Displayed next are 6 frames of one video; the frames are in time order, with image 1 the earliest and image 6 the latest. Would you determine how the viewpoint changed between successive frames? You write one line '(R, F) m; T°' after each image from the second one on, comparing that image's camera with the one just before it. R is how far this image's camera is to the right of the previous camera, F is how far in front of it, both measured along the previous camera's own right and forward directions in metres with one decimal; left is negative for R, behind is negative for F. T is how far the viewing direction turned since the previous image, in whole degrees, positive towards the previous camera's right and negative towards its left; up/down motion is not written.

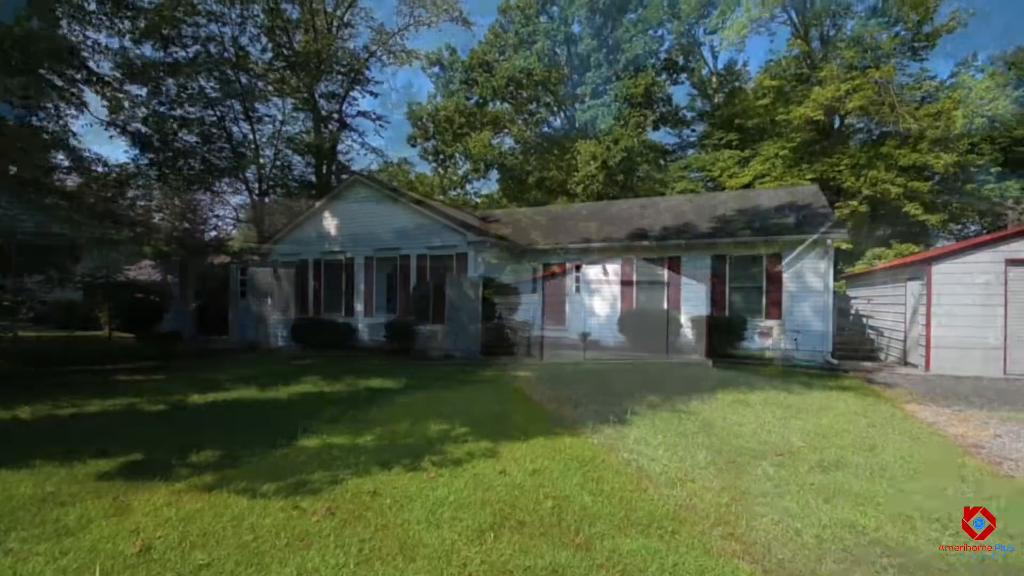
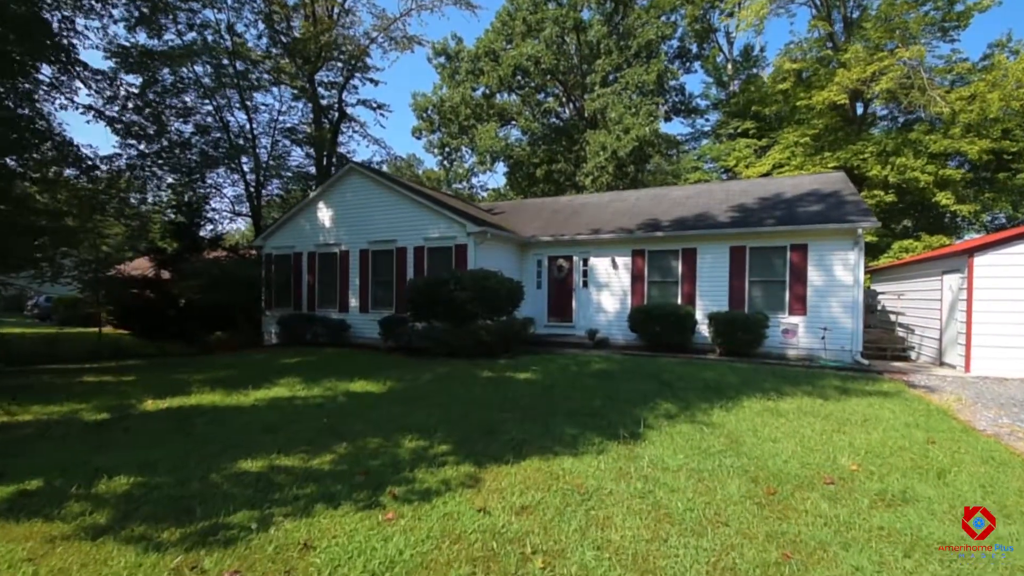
(+0.2, +0.8) m; -1°
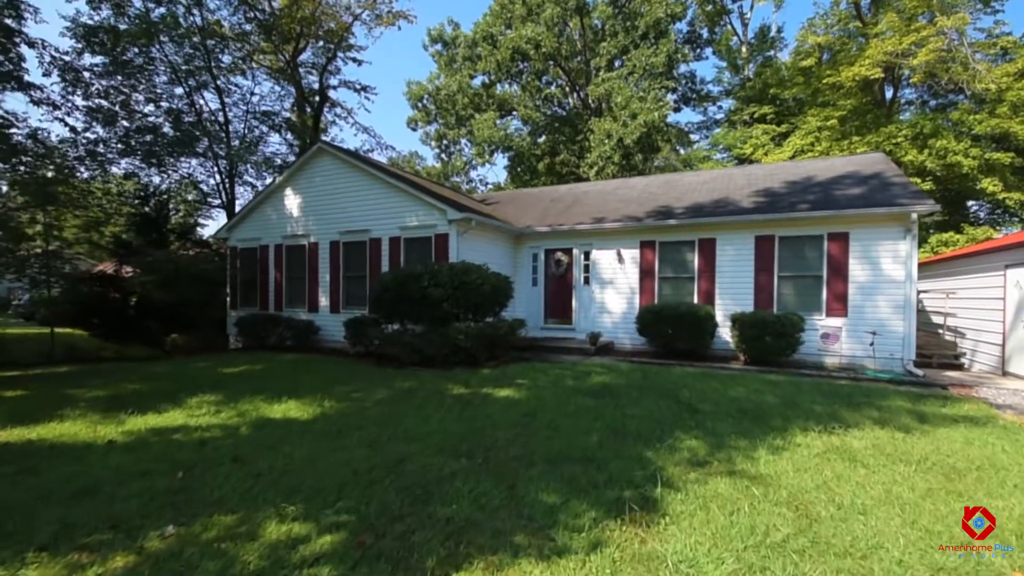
(+0.3, +1.6) m; -1°
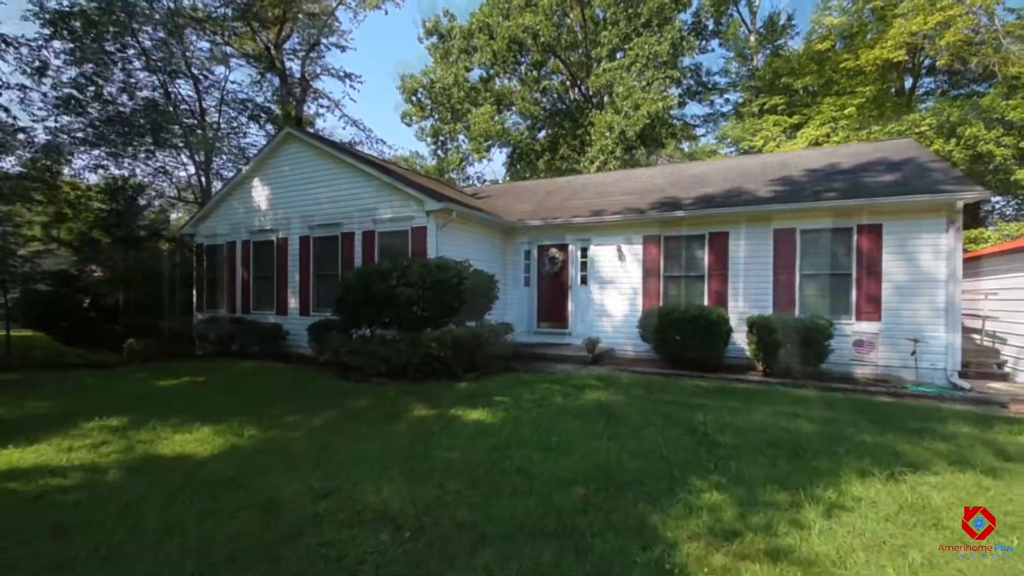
(+0.3, +1.1) m; 0°
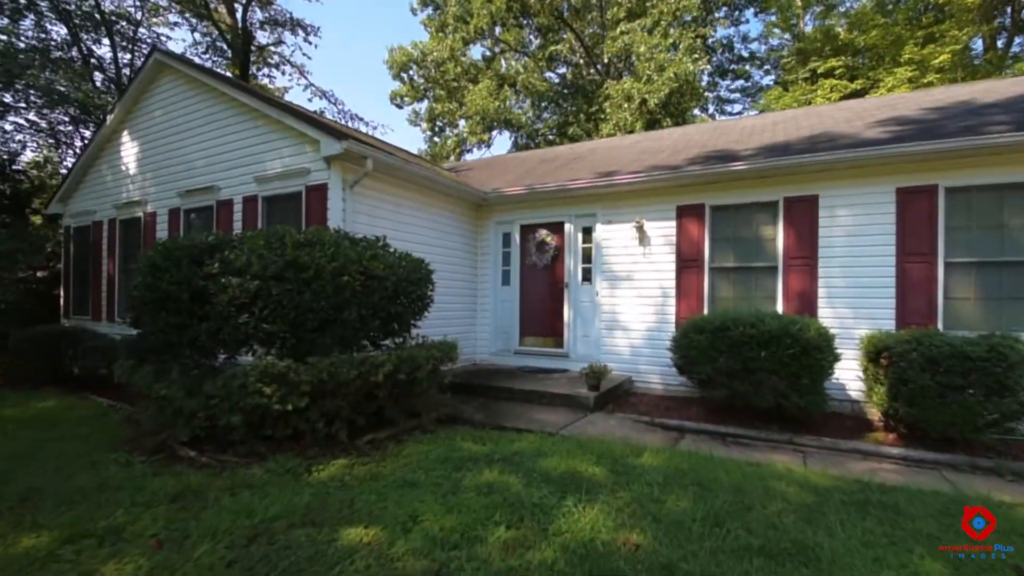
(+0.2, +1.4) m; -1°
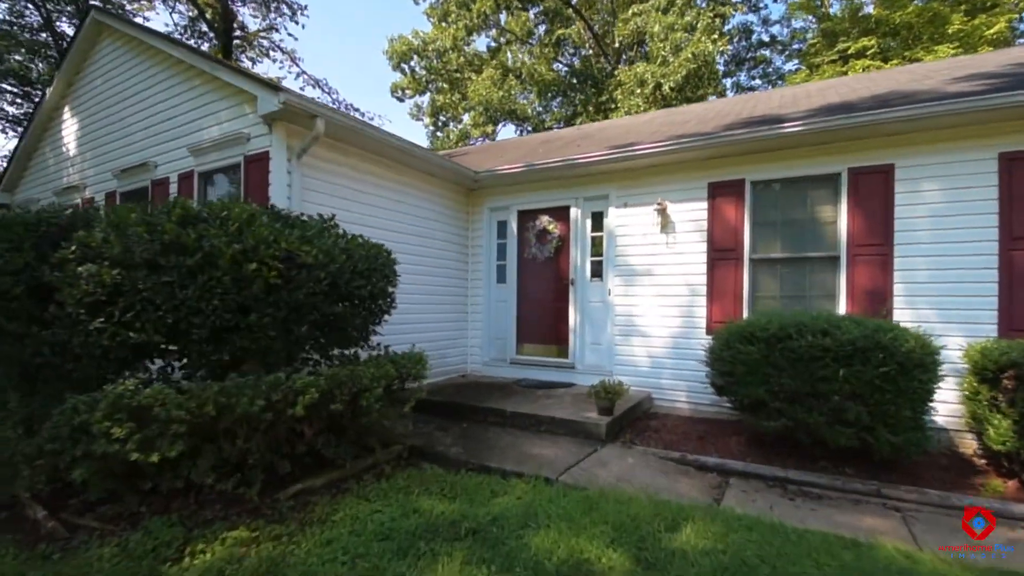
(+0.2, +1.2) m; -1°
